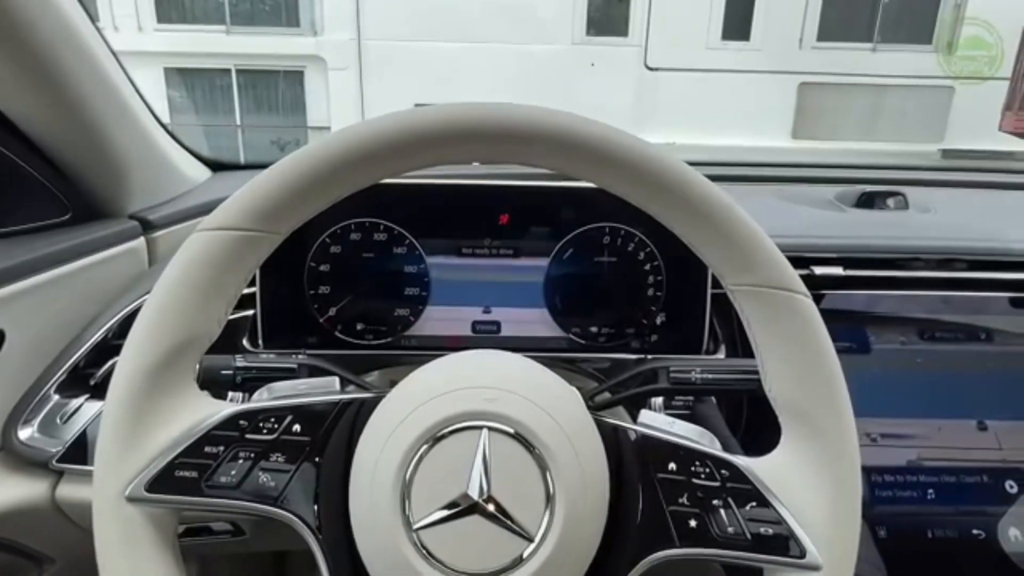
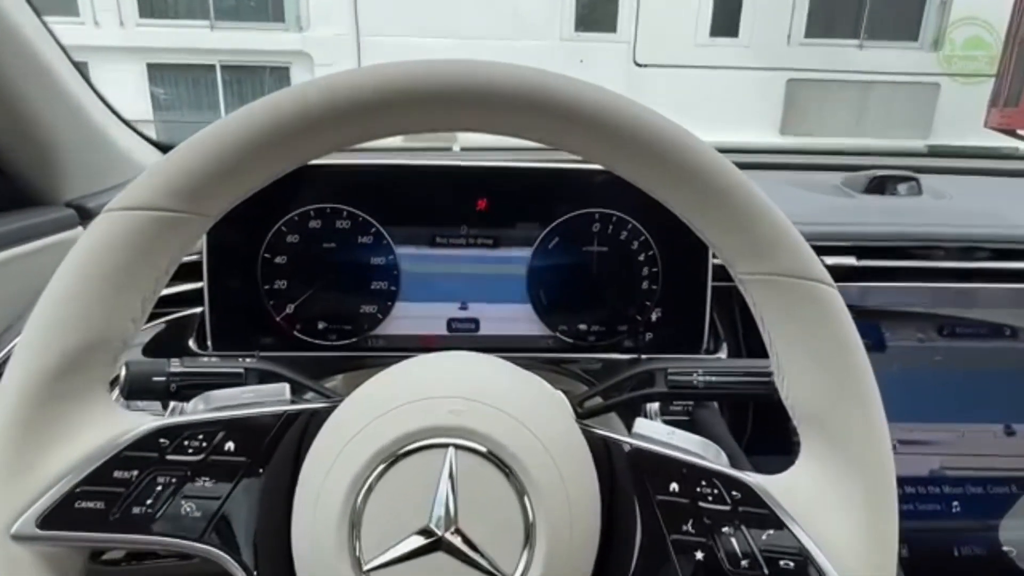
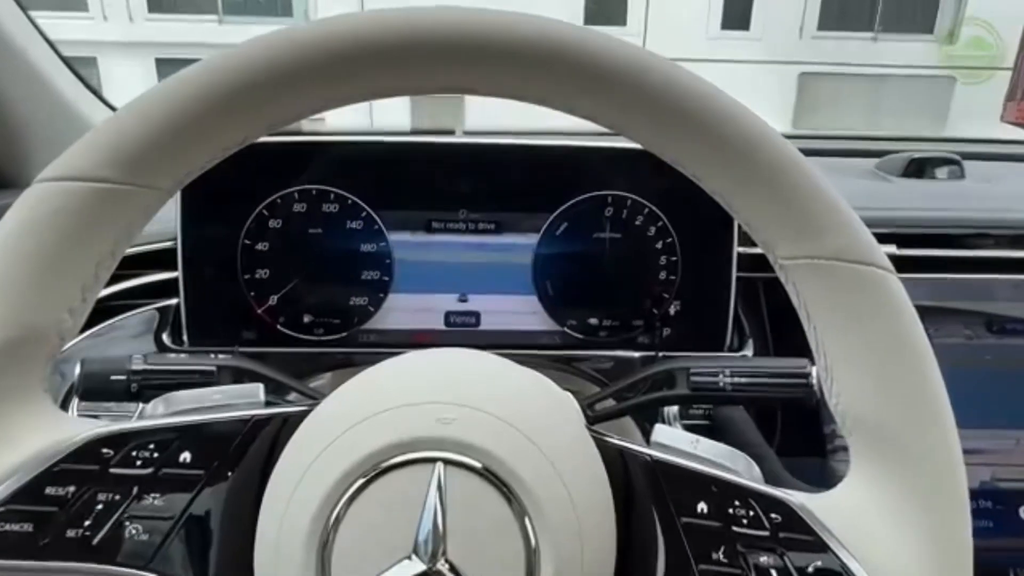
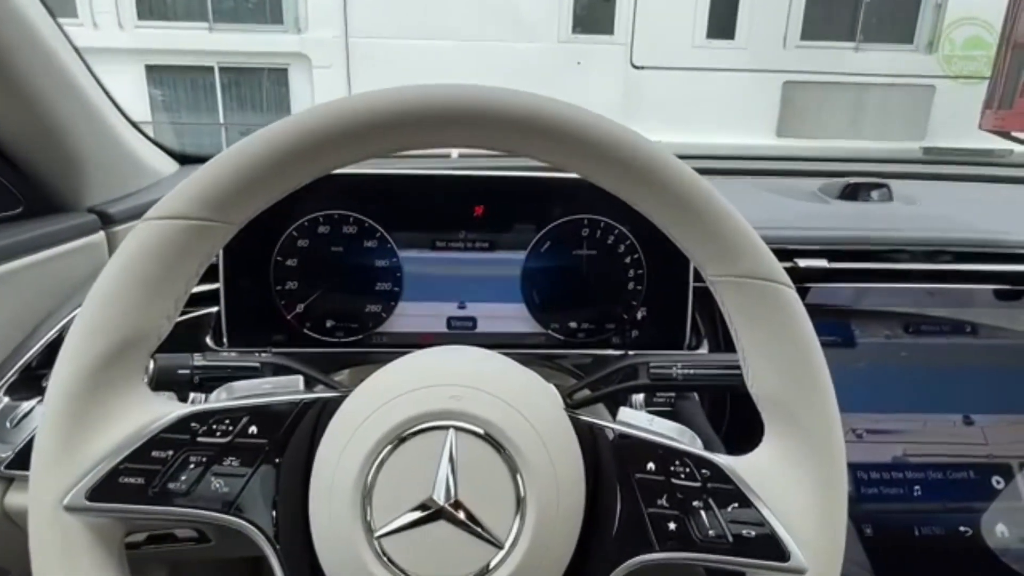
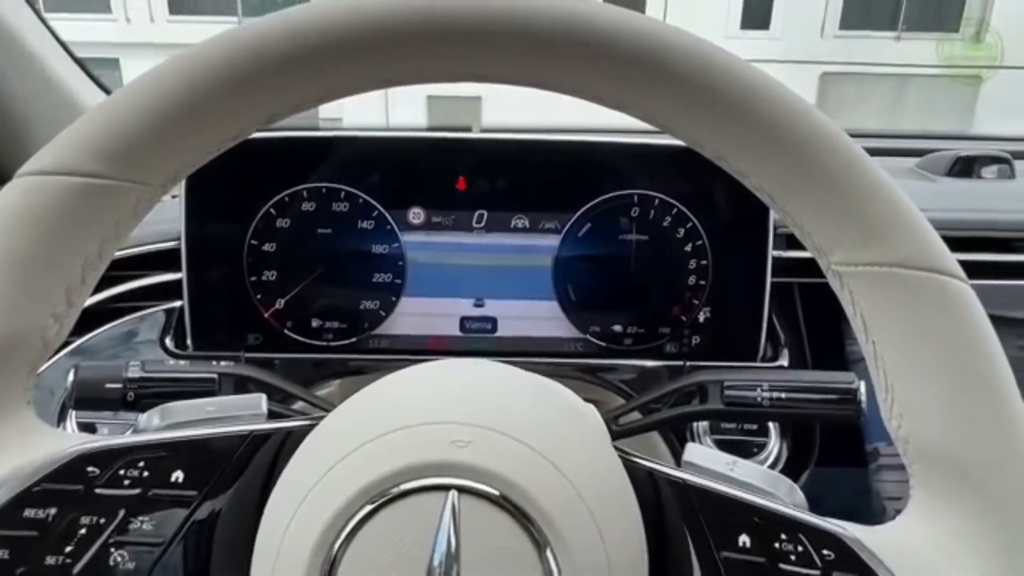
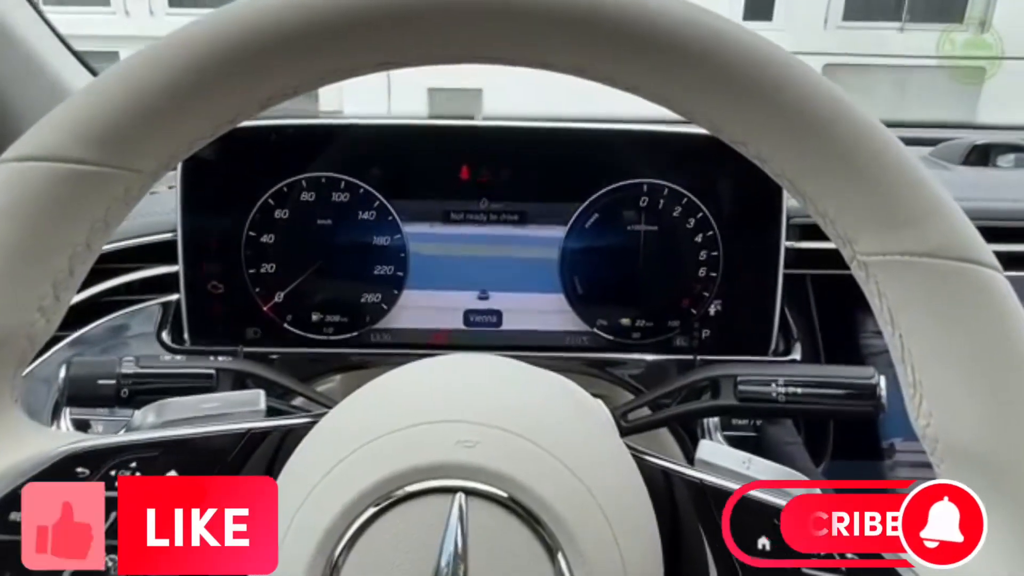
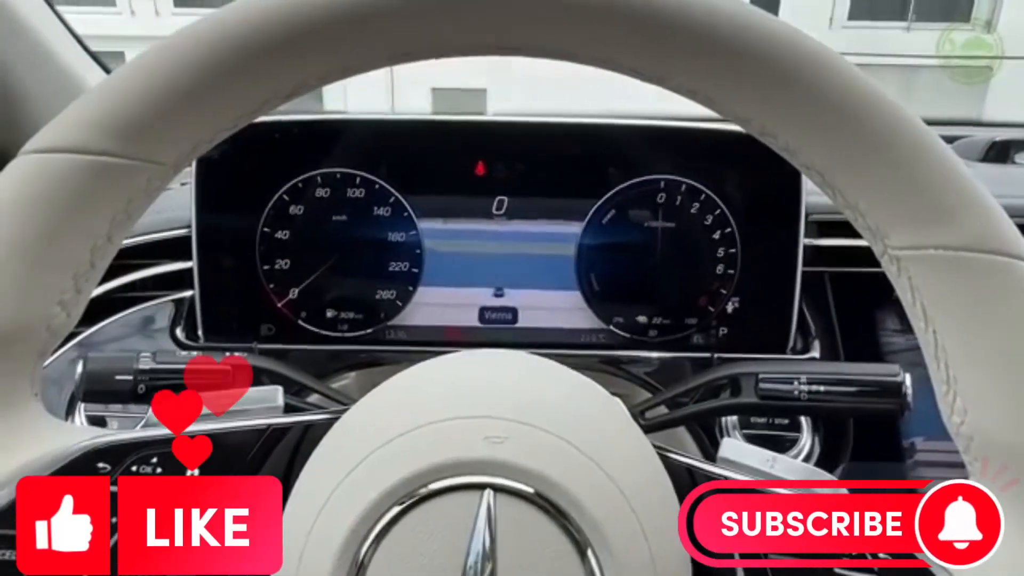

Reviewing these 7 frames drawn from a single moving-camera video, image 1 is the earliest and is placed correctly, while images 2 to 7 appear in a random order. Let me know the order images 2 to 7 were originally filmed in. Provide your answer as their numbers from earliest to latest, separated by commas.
4, 2, 3, 6, 7, 5
